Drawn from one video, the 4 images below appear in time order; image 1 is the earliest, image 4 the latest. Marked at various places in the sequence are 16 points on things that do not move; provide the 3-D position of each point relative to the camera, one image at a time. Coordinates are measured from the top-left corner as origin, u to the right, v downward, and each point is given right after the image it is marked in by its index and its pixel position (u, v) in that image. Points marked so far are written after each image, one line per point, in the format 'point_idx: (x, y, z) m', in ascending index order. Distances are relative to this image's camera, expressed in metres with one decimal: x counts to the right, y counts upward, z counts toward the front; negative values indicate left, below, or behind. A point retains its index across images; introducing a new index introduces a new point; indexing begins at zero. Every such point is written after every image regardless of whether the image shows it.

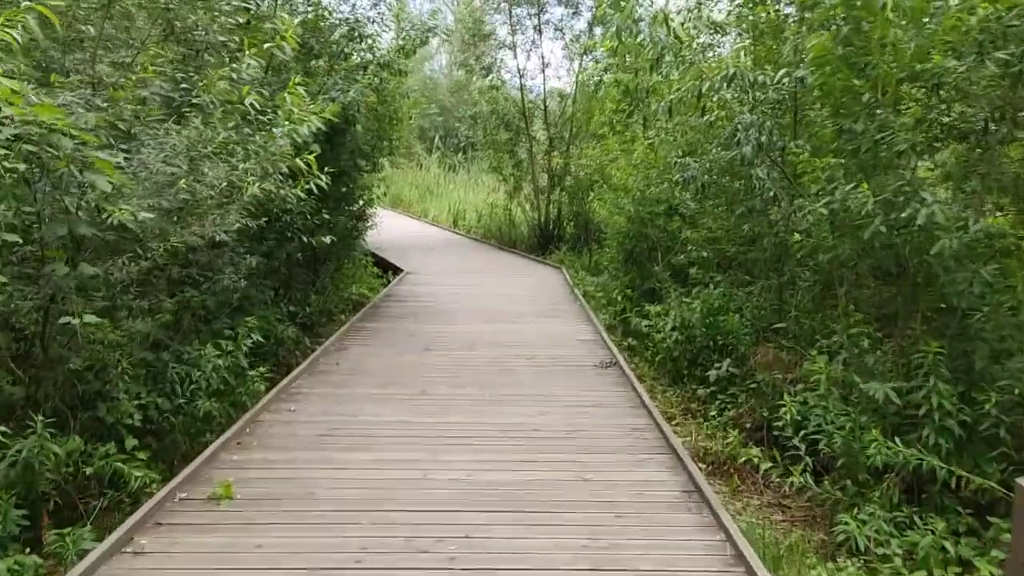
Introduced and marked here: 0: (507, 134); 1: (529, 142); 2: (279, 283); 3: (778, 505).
0: (-0.1, +2.1, +12.0) m
1: (+0.2, +2.0, +12.0) m
2: (-1.7, 0.0, +6.2) m
3: (+1.0, -0.9, +3.4) m
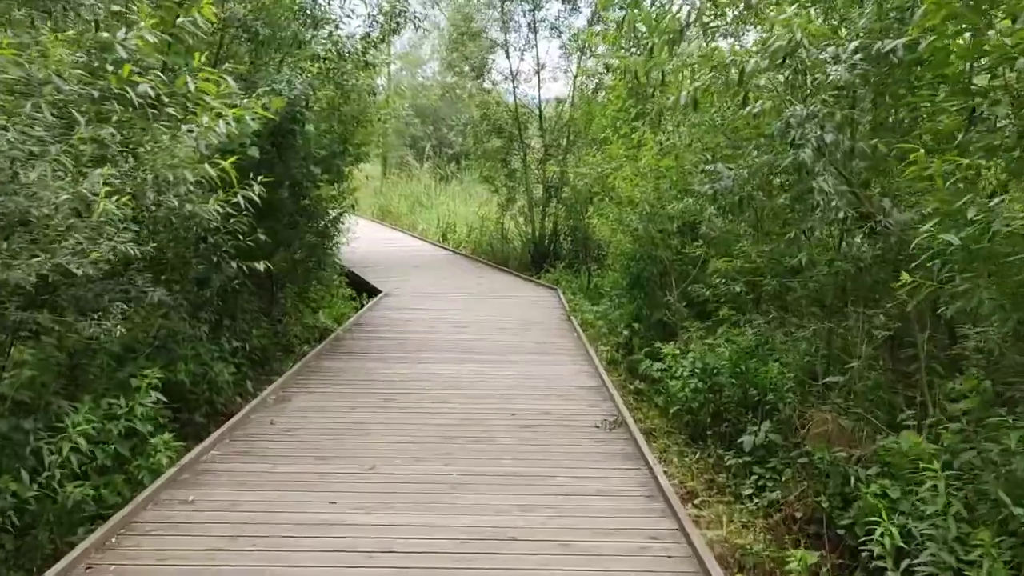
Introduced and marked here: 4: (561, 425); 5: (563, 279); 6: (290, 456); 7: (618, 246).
0: (-0.2, +1.9, +11.0) m
1: (+0.1, +1.7, +11.0) m
2: (-1.7, -0.2, +5.2) m
3: (+1.0, -1.0, +2.4) m
4: (+0.2, -0.6, +3.9) m
5: (+0.6, +0.1, +9.9) m
6: (-0.9, -0.7, +3.5) m
7: (+0.8, +0.3, +6.4) m
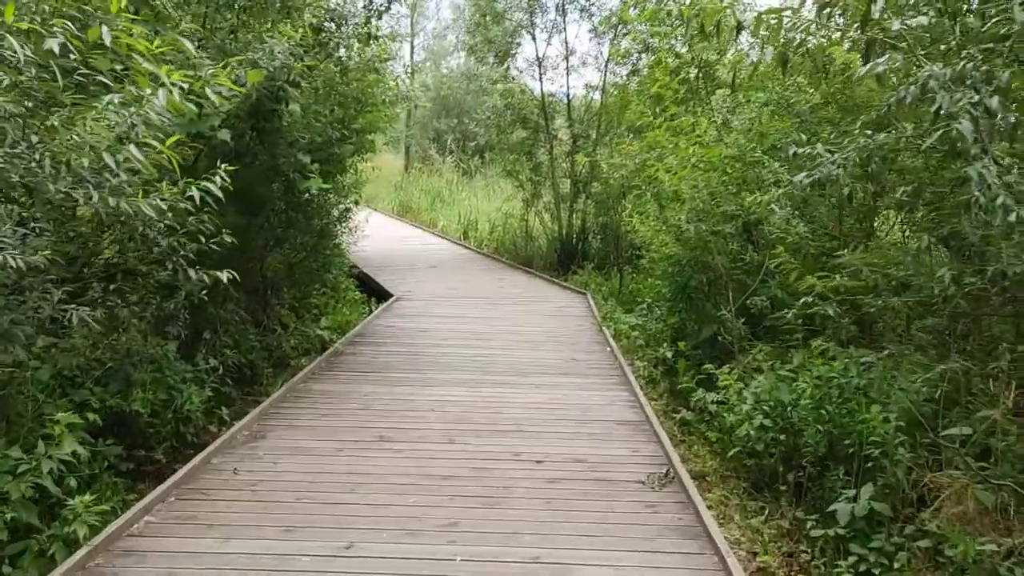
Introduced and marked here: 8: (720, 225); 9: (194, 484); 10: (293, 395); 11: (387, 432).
0: (+0.1, +1.8, +10.2) m
1: (+0.4, +1.7, +10.1) m
2: (-1.6, -0.2, +4.4) m
3: (+1.0, -1.1, +1.6) m
4: (+0.3, -0.7, +3.1) m
5: (+0.8, +0.1, +9.1) m
6: (-0.8, -0.7, +2.7) m
7: (+0.9, +0.3, +5.5) m
8: (+1.1, +0.3, +4.6) m
9: (-1.1, -0.7, +3.0) m
10: (-1.1, -0.5, +4.3) m
11: (-0.5, -0.6, +3.7) m
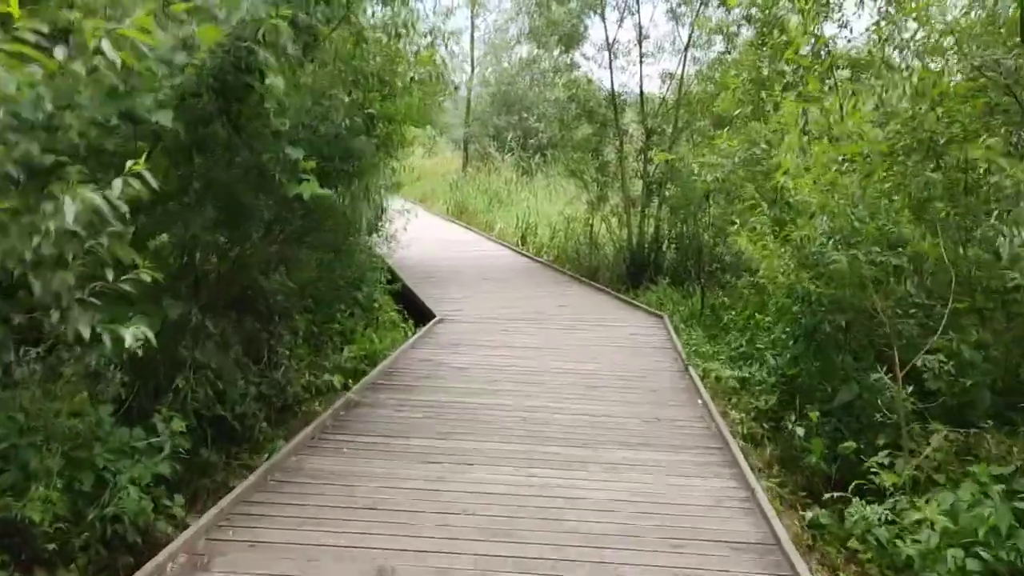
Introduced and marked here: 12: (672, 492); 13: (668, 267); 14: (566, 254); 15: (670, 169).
0: (+0.8, +1.7, +8.9) m
1: (+1.1, +1.5, +8.9) m
2: (-1.4, -0.3, +3.3) m
3: (+1.0, -1.3, +0.3) m
4: (+0.4, -0.9, +1.9) m
5: (+1.4, -0.1, +7.7) m
6: (-0.7, -0.9, +1.5) m
7: (+1.3, +0.1, +4.2) m
8: (+1.3, +0.1, +3.2) m
9: (-1.0, -0.8, +1.9) m
10: (-0.9, -0.7, +3.1) m
11: (-0.3, -0.8, +2.5) m
12: (+0.6, -0.7, +3.1) m
13: (+1.6, +0.2, +8.9) m
14: (+0.7, +0.4, +10.6) m
15: (+1.5, +1.1, +8.3) m
